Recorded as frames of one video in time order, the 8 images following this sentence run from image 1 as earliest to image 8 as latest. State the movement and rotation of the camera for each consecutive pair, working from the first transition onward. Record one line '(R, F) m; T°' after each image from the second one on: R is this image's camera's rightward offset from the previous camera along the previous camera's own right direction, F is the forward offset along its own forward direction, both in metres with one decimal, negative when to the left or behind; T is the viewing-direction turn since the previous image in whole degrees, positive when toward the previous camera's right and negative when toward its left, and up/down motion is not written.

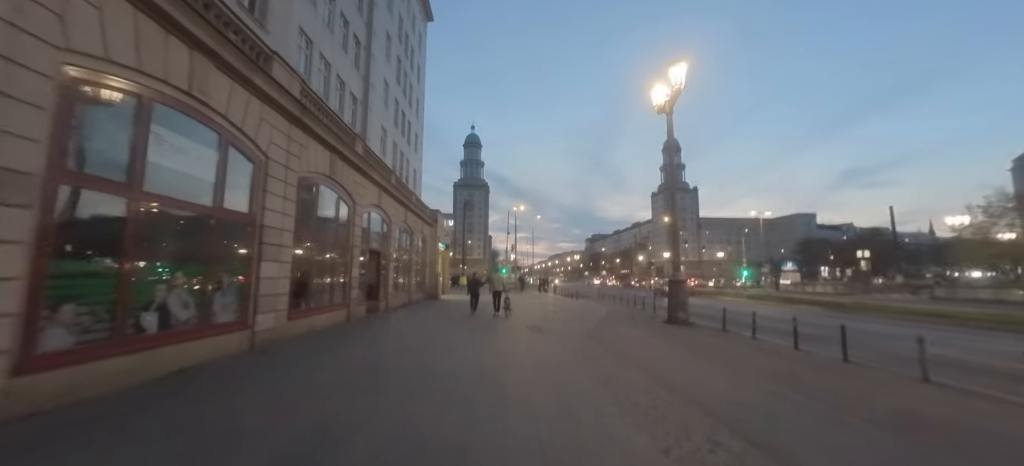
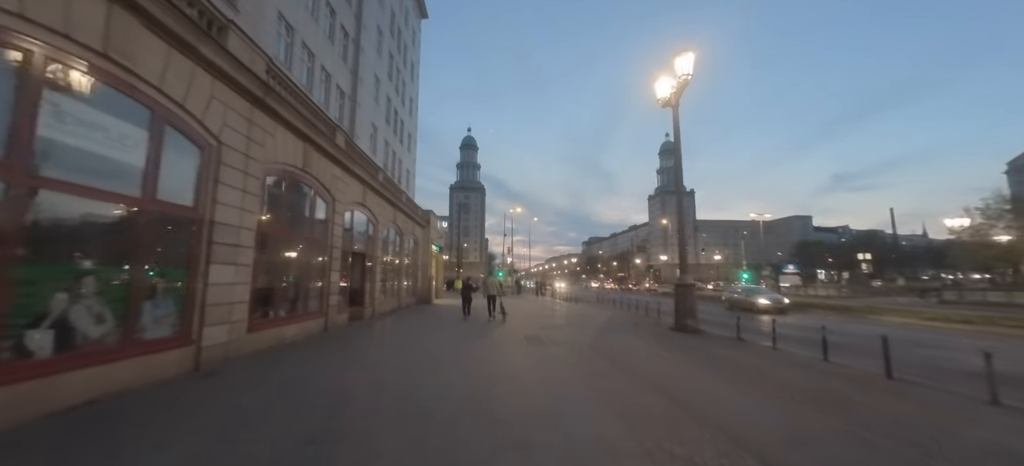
(0.0, +1.2) m; +1°
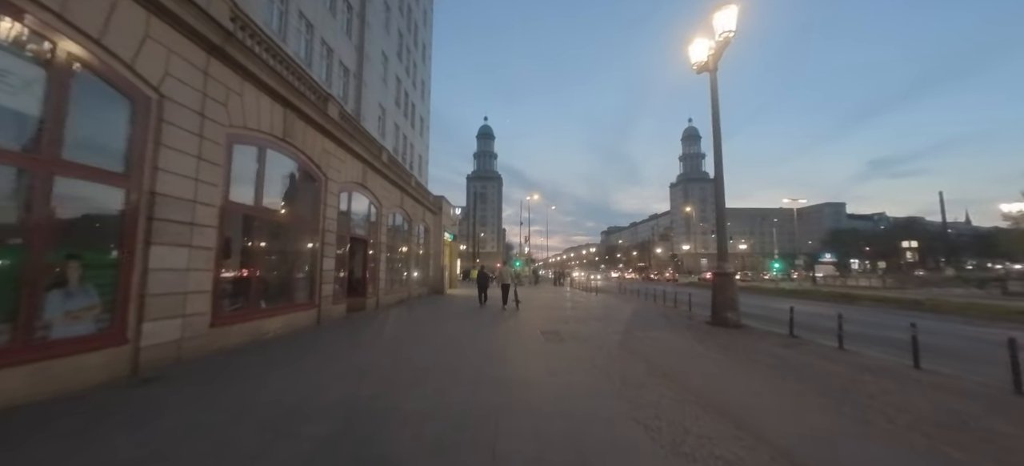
(+0.1, +1.5) m; -3°
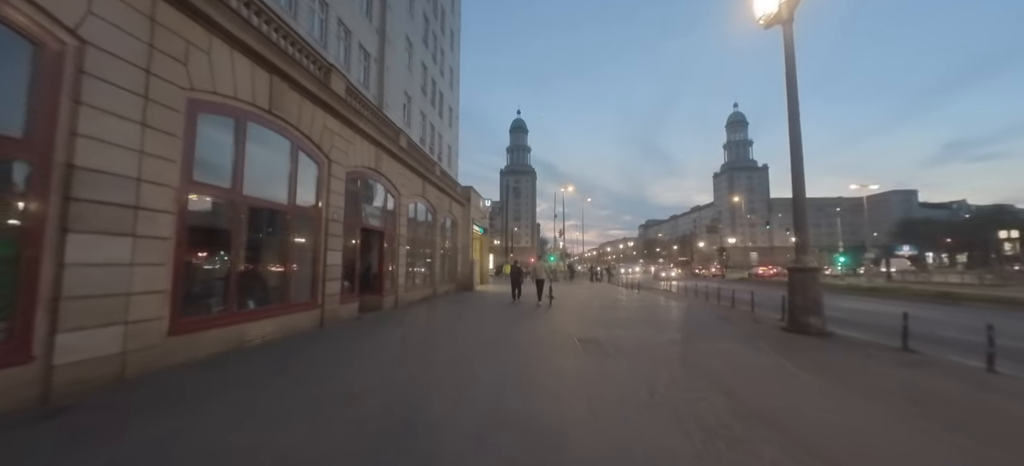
(+0.1, +1.7) m; -5°
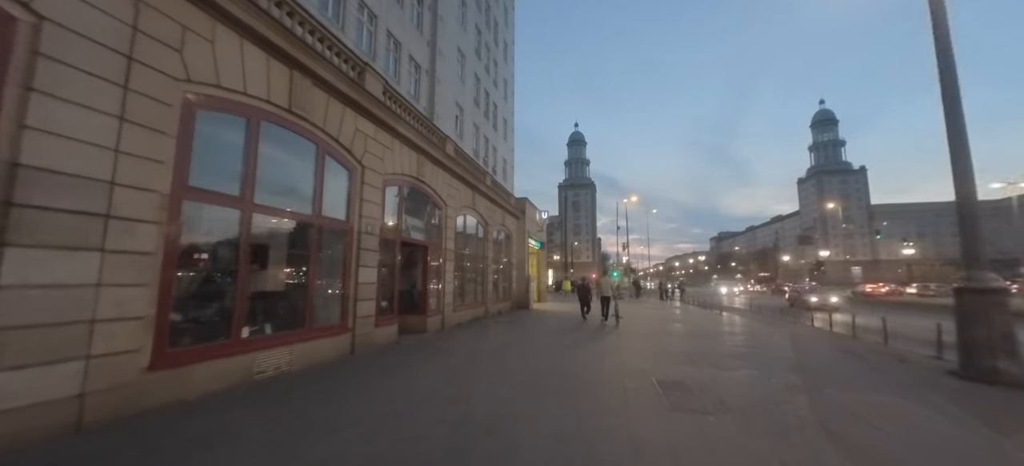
(+0.1, +1.6) m; -9°
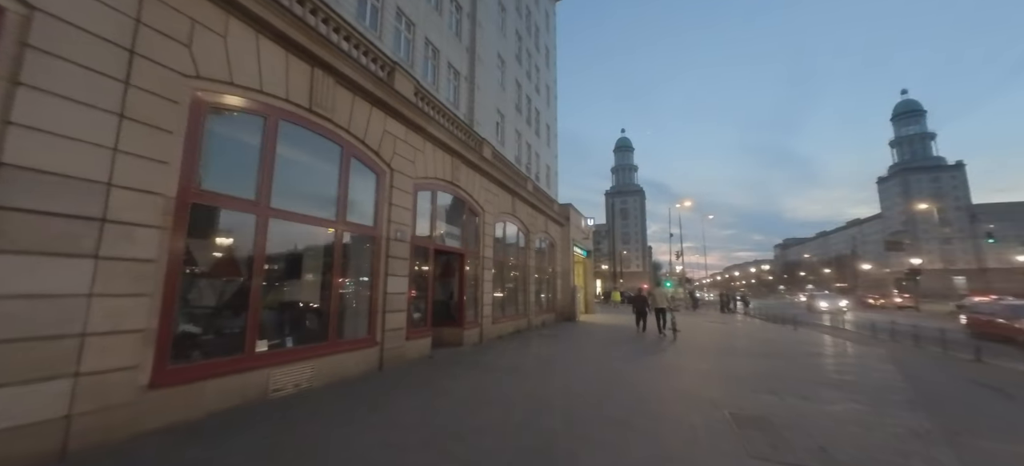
(+0.1, +0.8) m; -7°
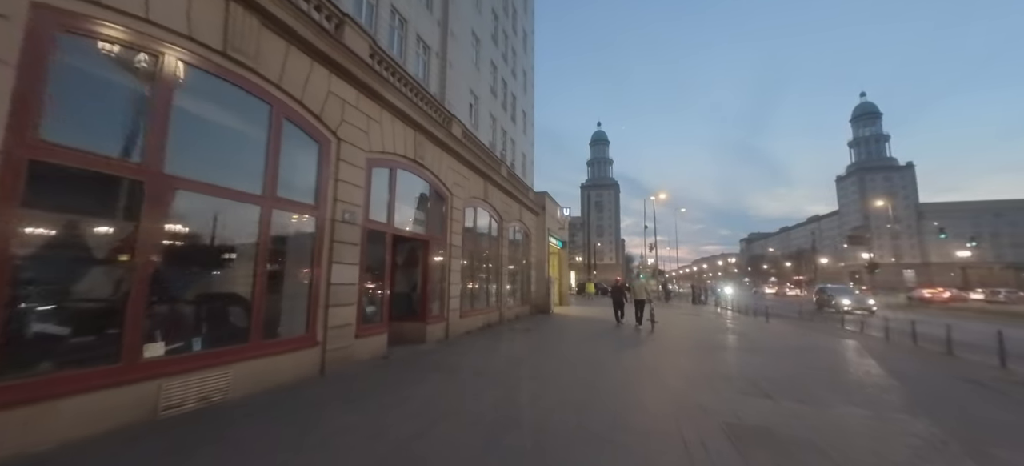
(+0.2, +0.9) m; +4°
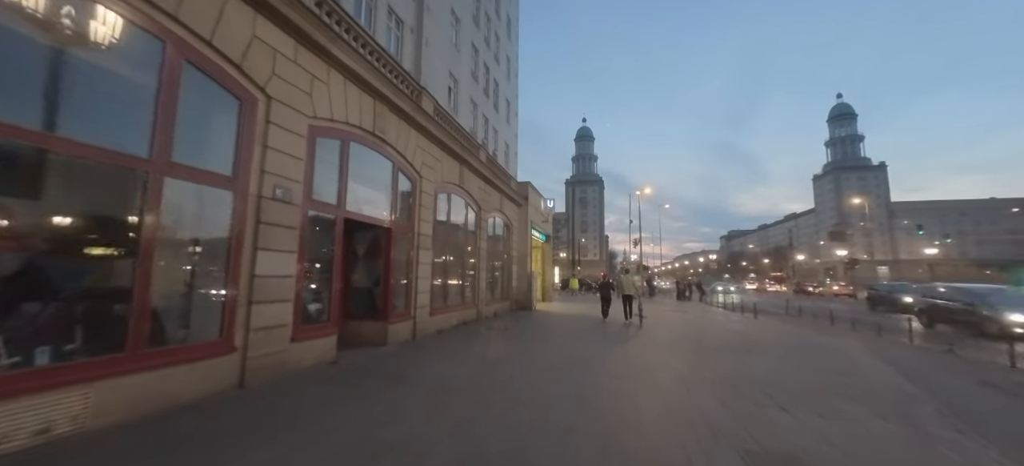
(+0.2, +1.1) m; +2°
